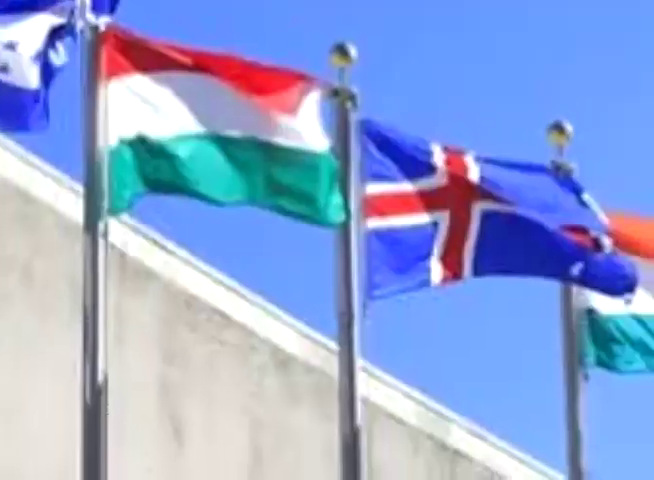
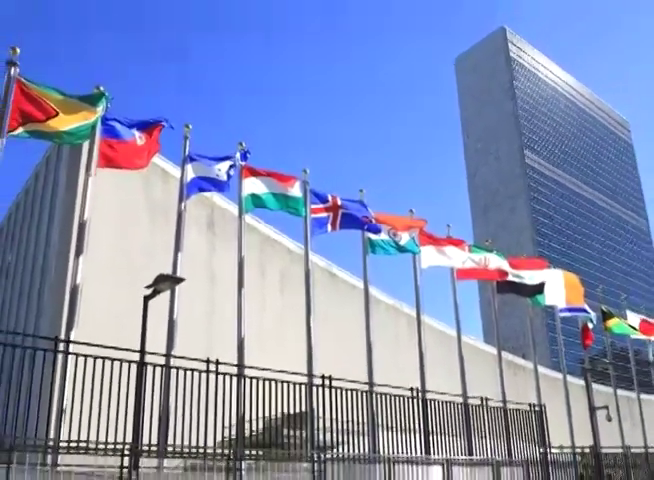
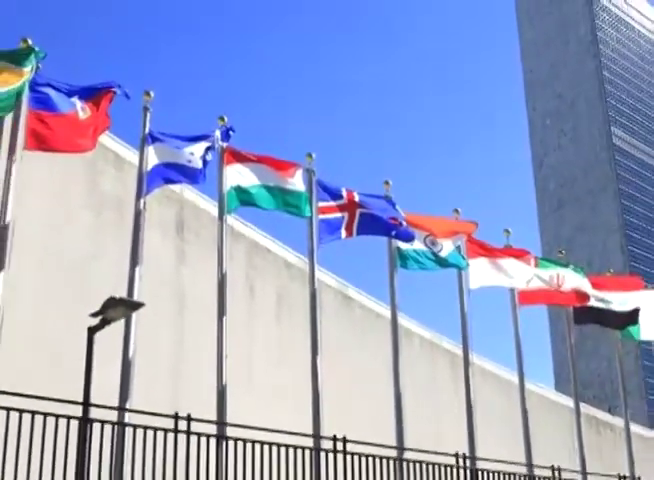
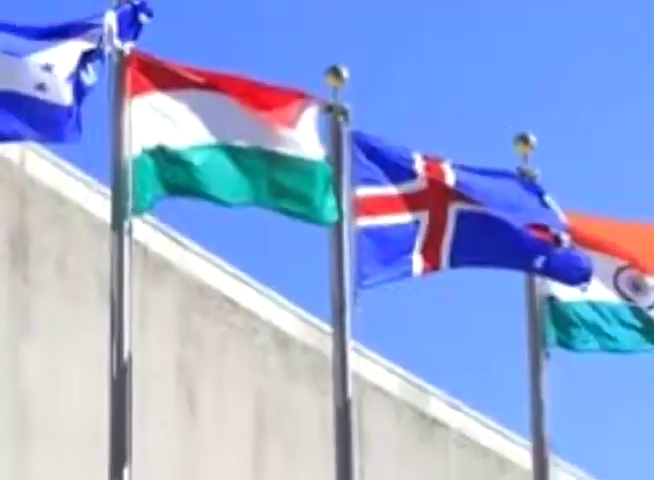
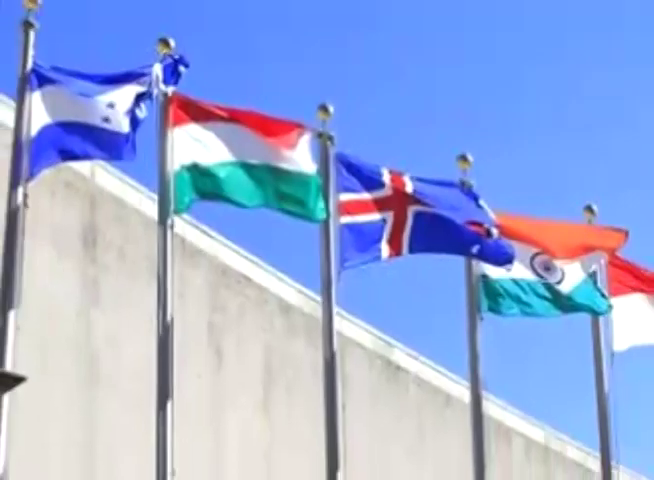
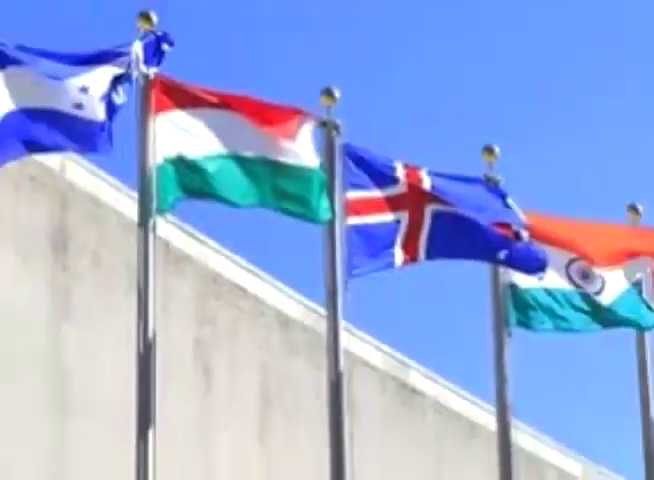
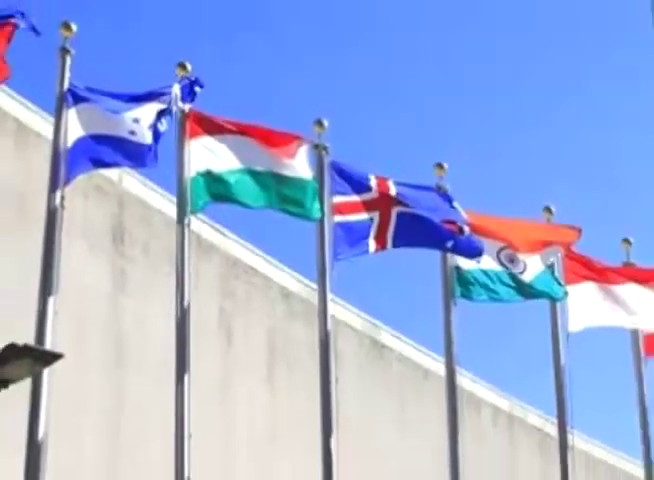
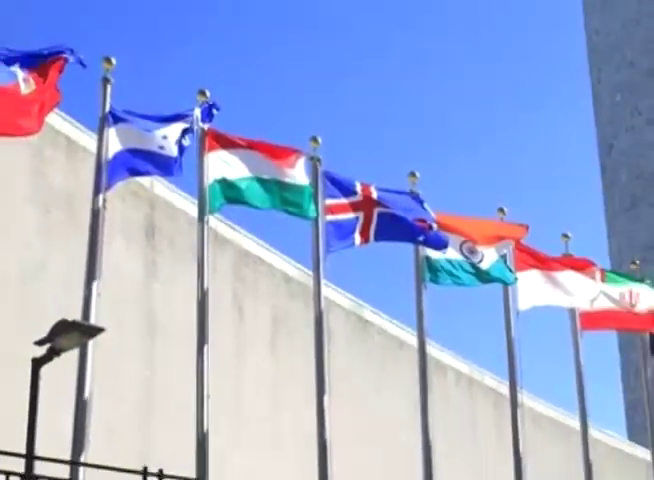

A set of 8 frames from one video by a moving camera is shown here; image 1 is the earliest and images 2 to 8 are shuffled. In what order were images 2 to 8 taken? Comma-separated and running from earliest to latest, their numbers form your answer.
4, 6, 5, 7, 8, 3, 2
